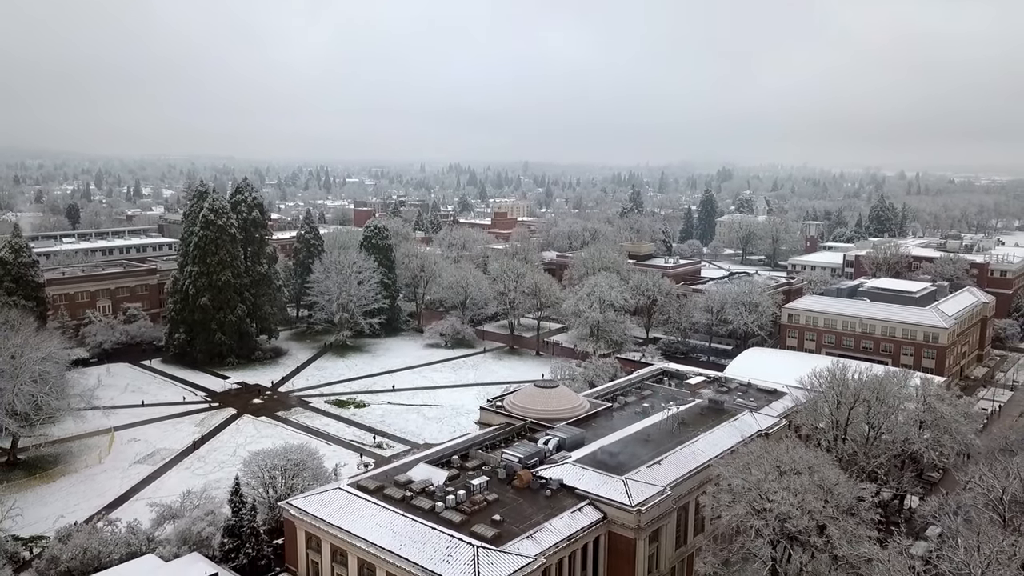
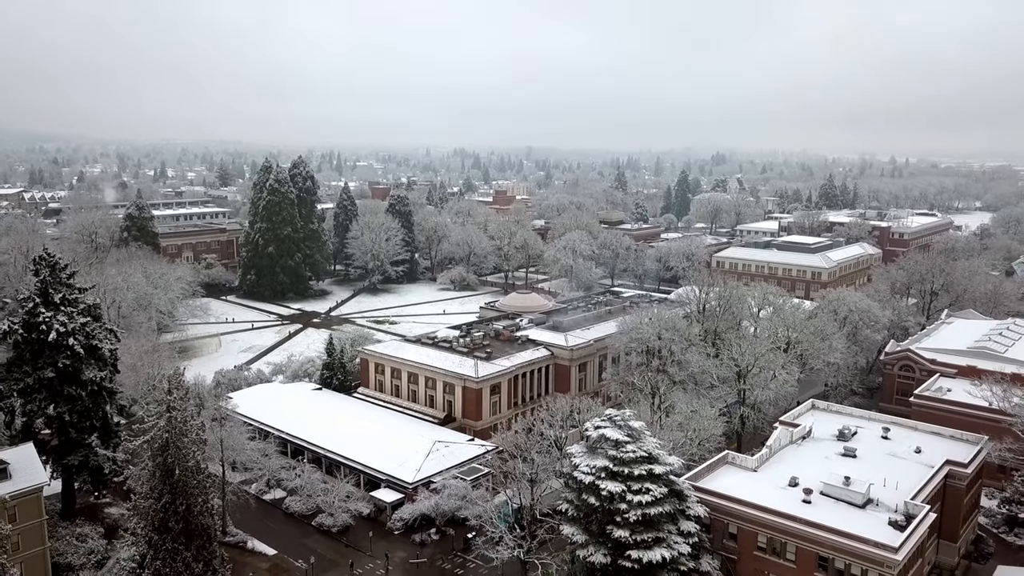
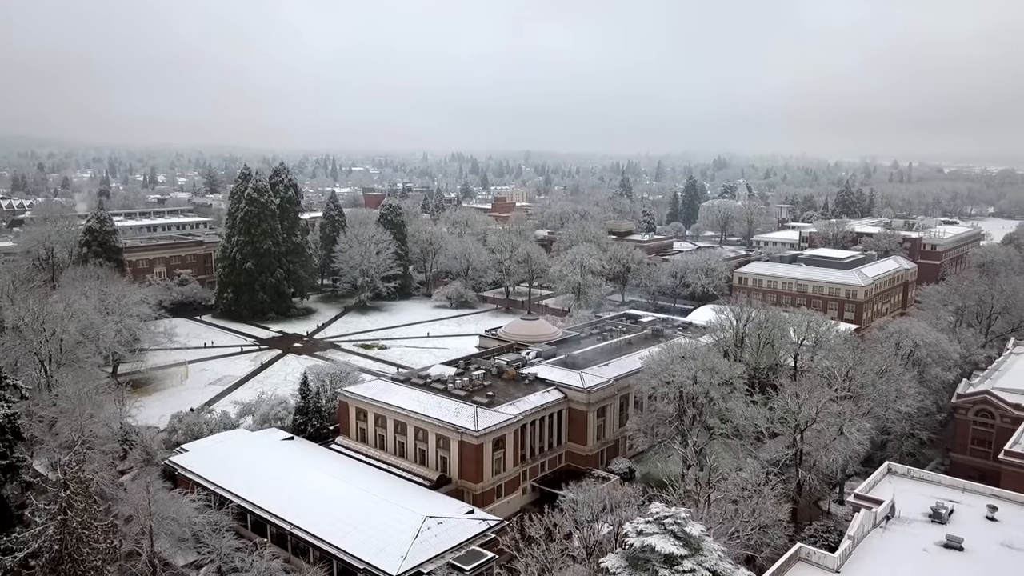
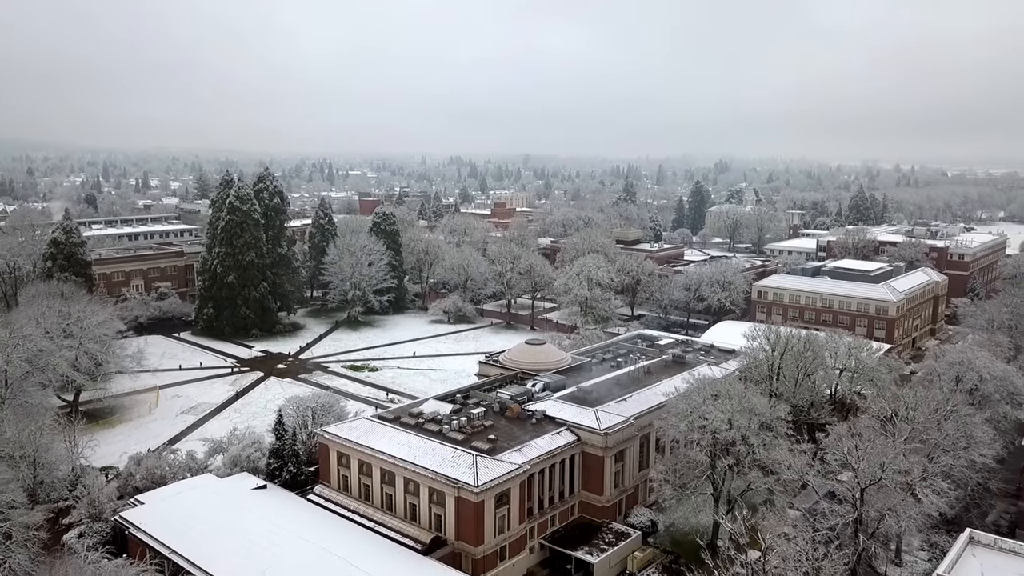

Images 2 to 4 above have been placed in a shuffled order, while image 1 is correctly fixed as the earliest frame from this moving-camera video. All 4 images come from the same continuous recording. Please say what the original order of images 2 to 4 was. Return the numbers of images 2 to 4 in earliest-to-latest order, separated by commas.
4, 3, 2
